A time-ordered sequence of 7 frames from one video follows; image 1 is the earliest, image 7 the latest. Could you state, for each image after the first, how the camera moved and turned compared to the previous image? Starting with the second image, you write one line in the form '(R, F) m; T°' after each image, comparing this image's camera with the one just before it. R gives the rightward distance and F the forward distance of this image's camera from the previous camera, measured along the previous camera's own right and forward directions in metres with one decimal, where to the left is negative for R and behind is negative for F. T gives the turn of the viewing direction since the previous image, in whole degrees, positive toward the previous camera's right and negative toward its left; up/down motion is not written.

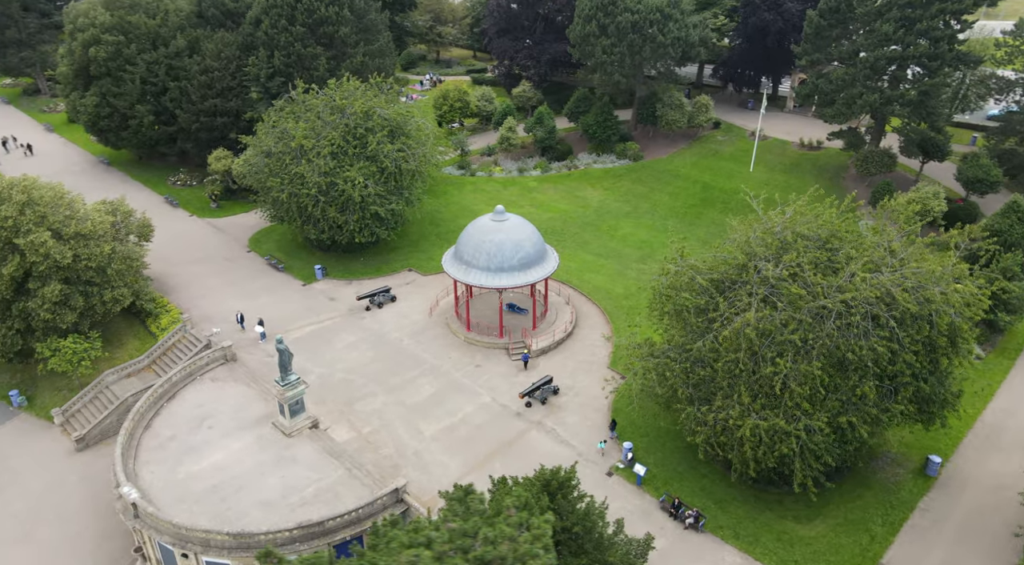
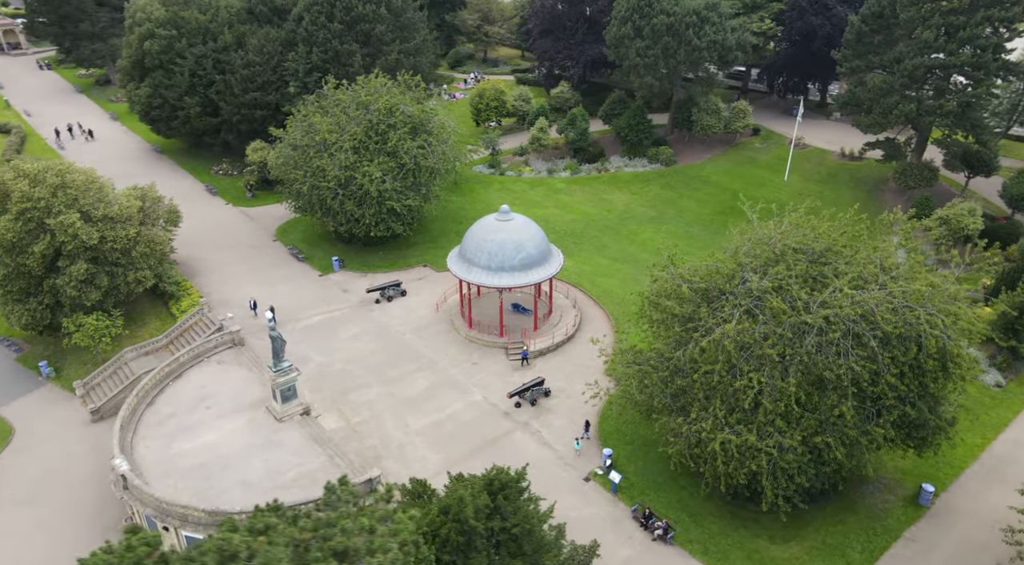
(+3.0, +0.1) m; -5°
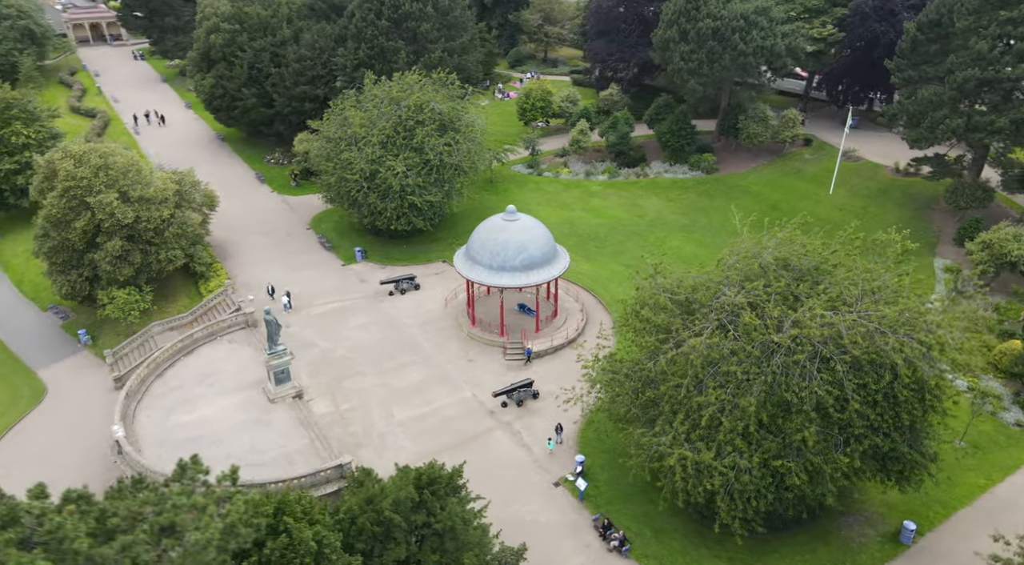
(+3.9, +0.2) m; -6°
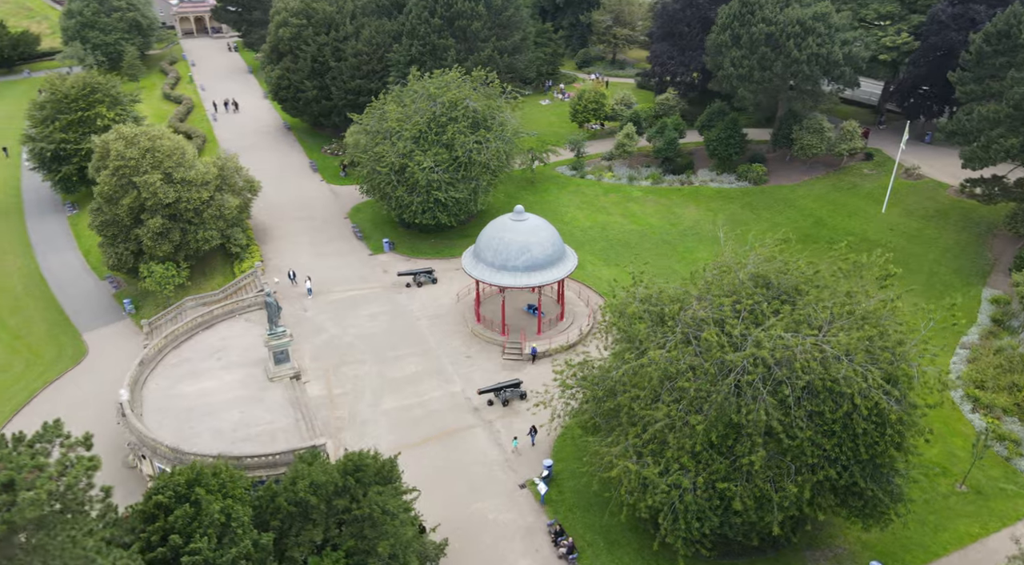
(+4.3, +0.2) m; -7°
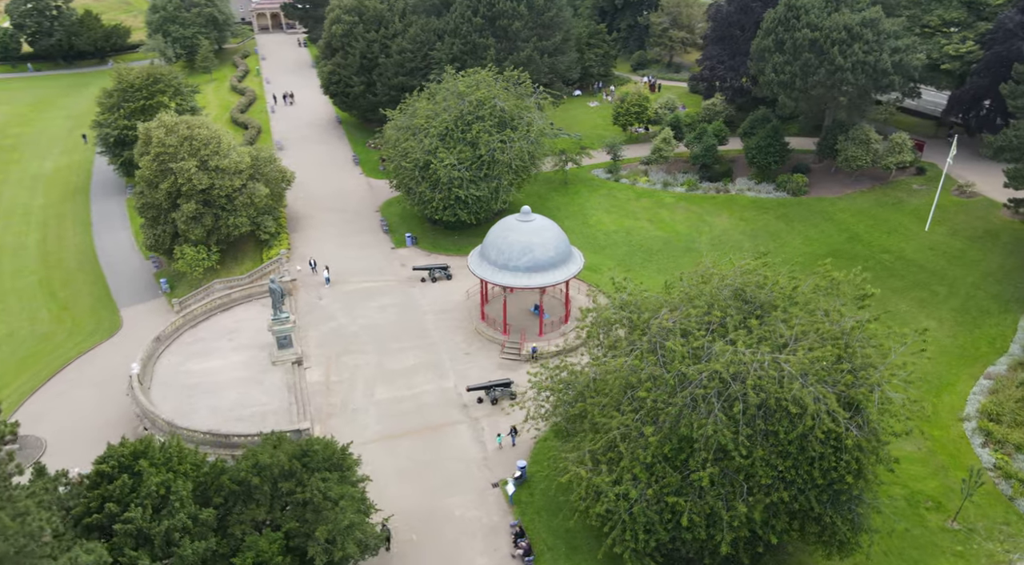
(+3.4, +0.1) m; -5°
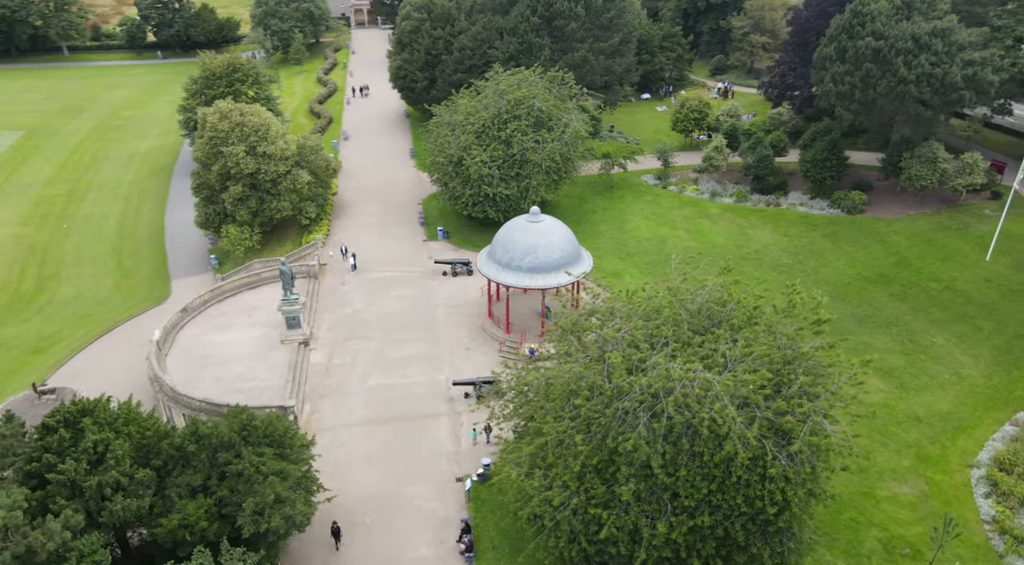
(+4.7, +0.2) m; -7°
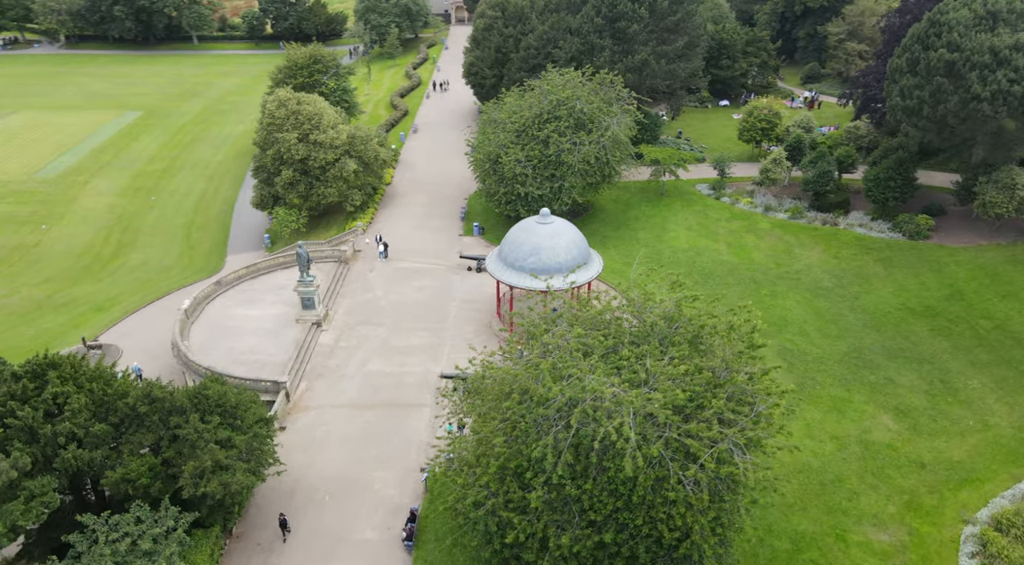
(+5.1, +0.2) m; -8°
